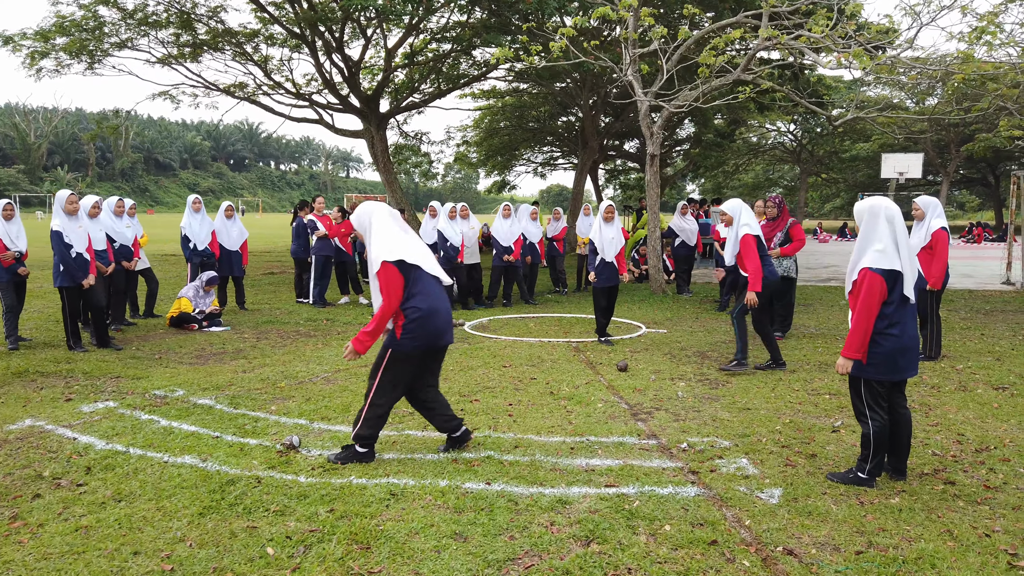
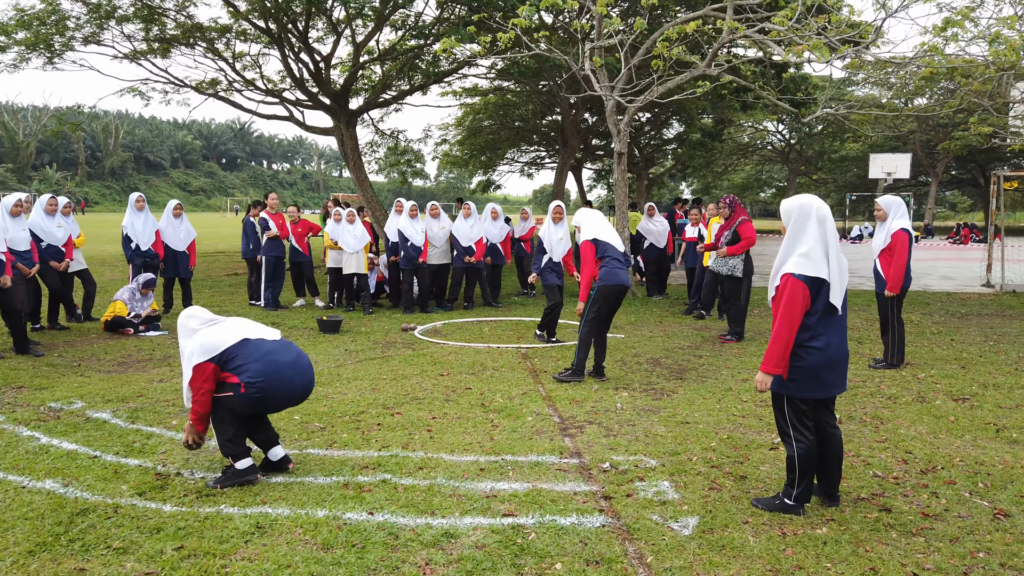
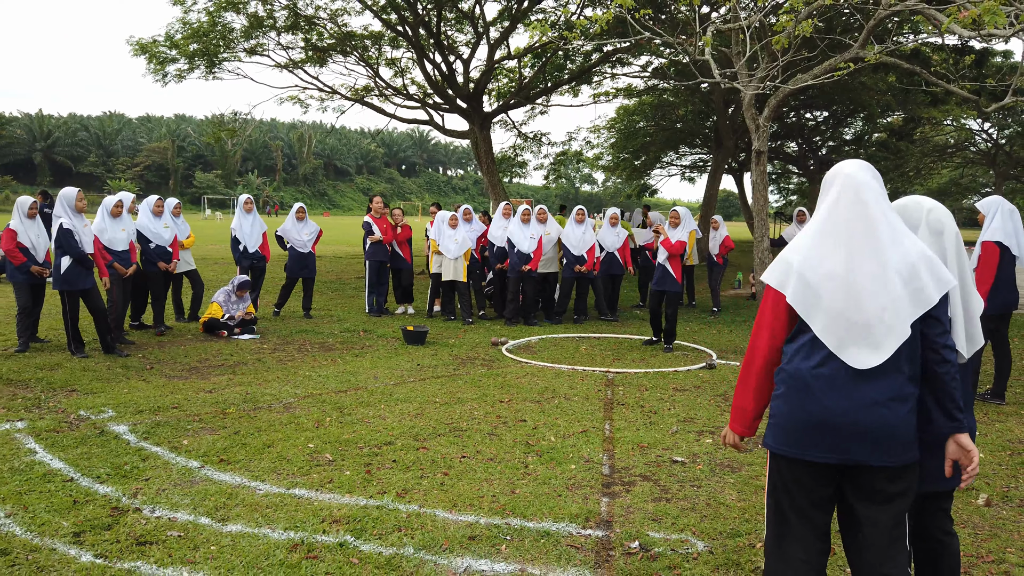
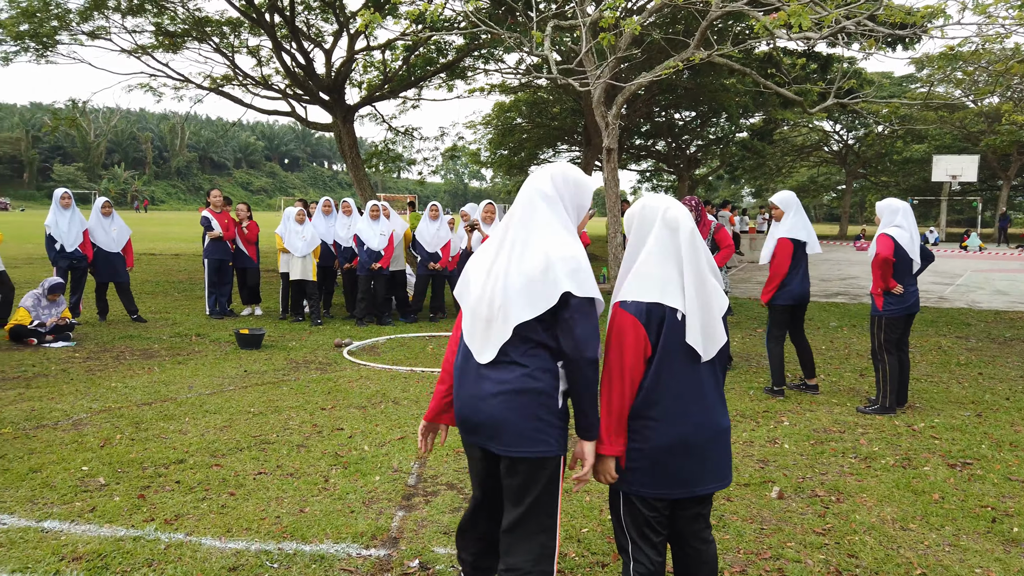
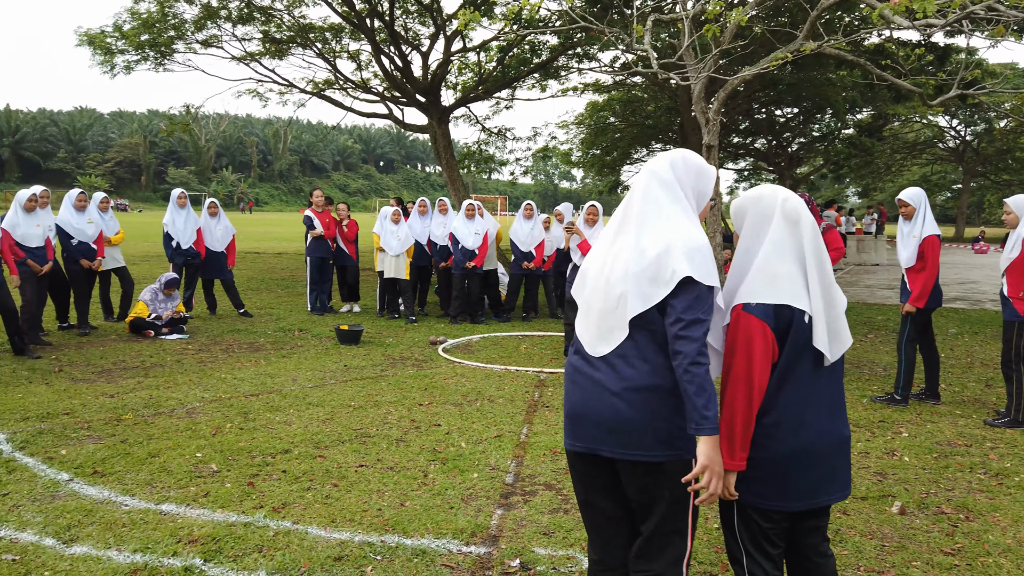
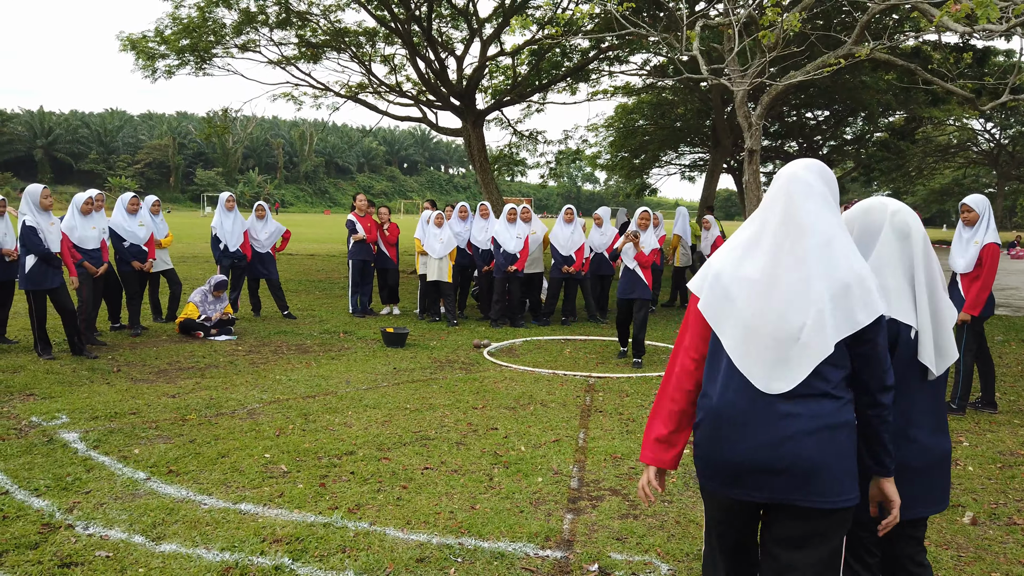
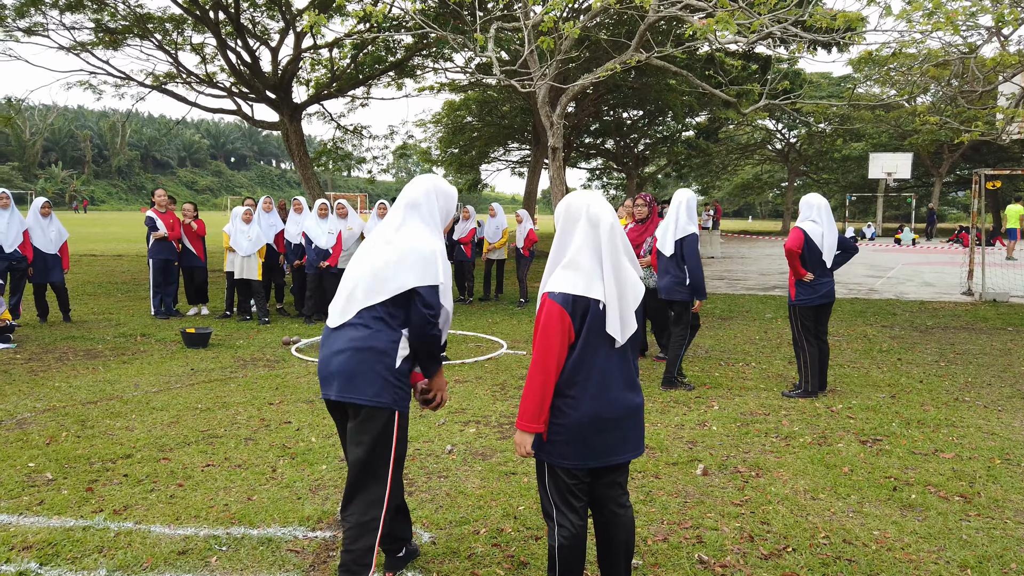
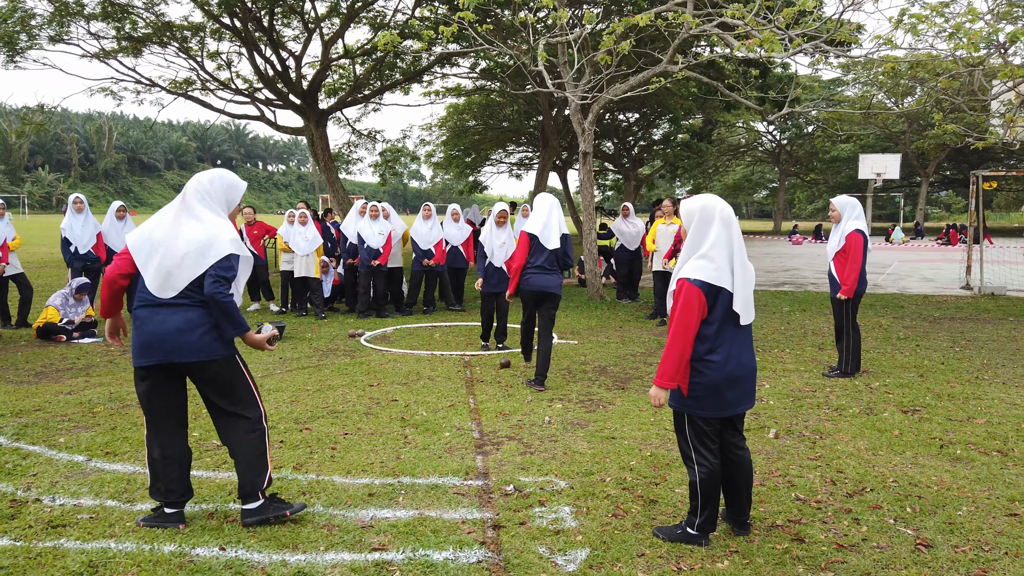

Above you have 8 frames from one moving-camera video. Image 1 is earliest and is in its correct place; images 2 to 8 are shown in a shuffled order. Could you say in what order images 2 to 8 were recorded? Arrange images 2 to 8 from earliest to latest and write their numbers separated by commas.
2, 8, 7, 4, 5, 6, 3
